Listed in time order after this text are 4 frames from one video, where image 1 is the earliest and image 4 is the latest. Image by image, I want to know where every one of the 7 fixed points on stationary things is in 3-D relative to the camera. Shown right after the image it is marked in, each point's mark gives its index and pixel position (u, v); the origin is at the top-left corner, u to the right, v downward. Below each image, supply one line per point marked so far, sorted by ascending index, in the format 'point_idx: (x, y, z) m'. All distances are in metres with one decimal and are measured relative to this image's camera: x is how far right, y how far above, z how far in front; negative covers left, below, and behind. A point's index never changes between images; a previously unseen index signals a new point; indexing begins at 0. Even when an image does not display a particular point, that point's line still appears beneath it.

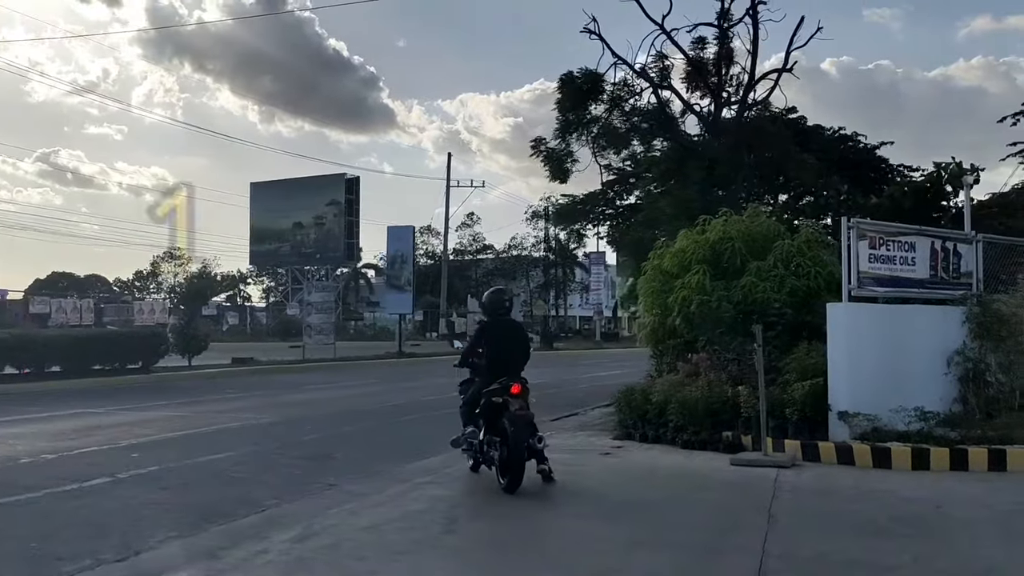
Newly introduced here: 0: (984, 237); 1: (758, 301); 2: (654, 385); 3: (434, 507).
0: (+6.6, +0.7, +13.4) m
1: (+3.5, -0.2, +13.7) m
2: (+2.1, -1.4, +14.0) m
3: (-0.7, -2.1, +8.9) m
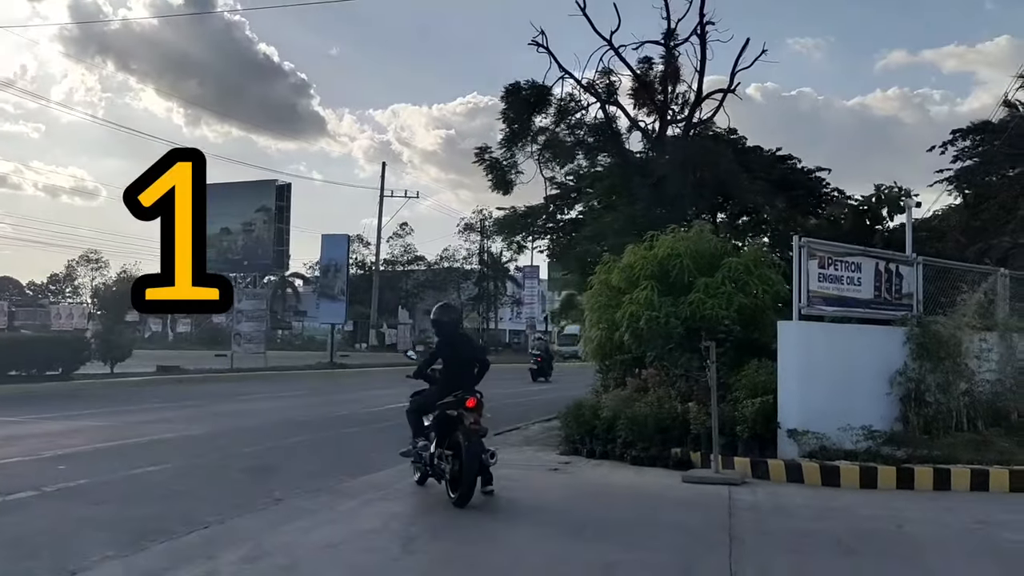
0: (+5.9, +0.4, +13.7) m
1: (+2.8, -0.4, +13.8) m
2: (+1.3, -1.6, +13.9) m
3: (-1.1, -2.2, +8.6) m
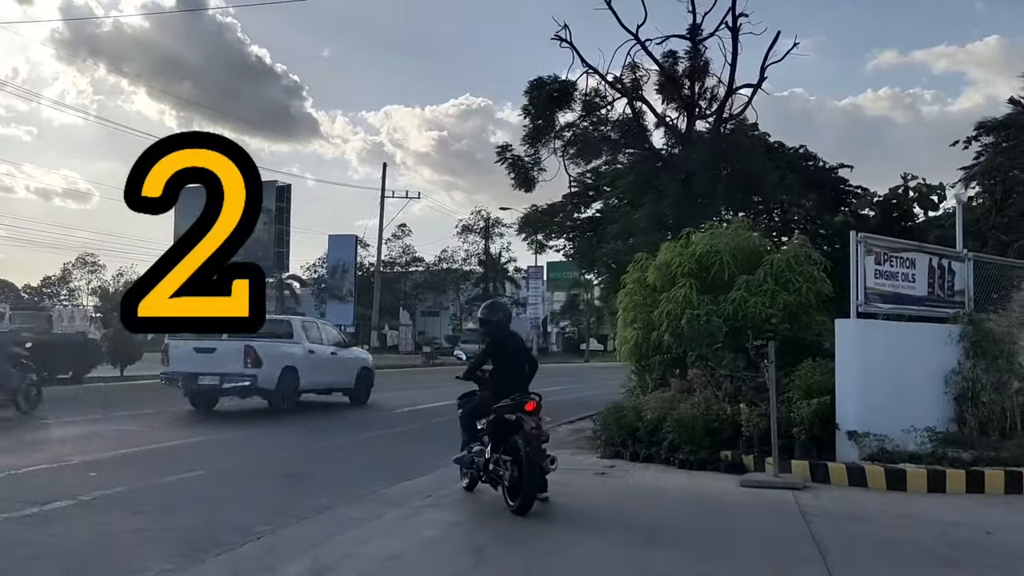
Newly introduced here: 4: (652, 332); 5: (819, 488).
0: (+6.5, +0.5, +13.3) m
1: (+3.3, -0.4, +13.4) m
2: (+1.9, -1.6, +13.5) m
3: (-0.5, -2.1, +8.2) m
4: (+2.2, -0.7, +14.8) m
5: (+3.3, -2.2, +10.3) m
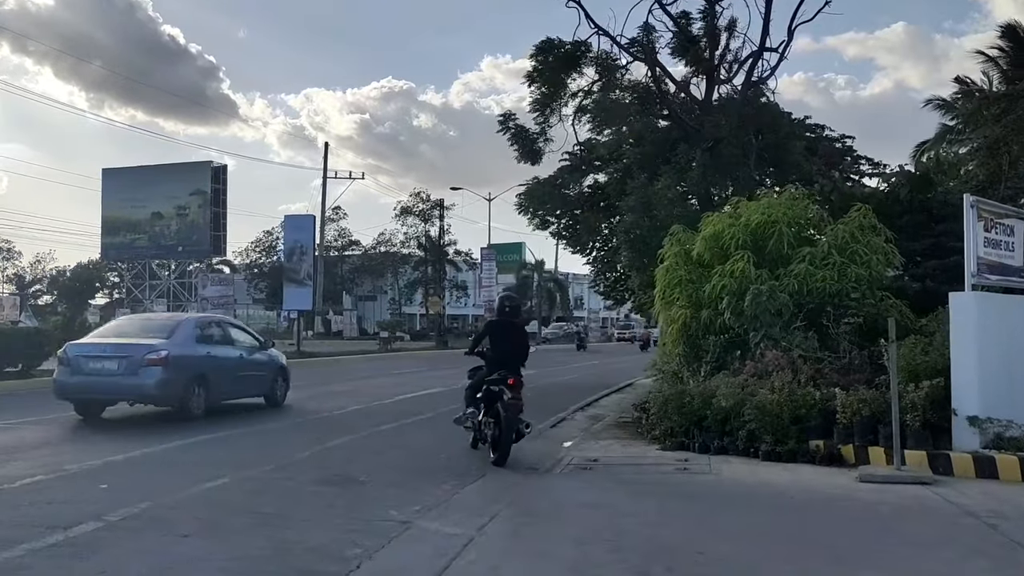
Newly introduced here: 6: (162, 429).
0: (+7.1, +0.8, +12.4) m
1: (+4.0, -0.1, +12.3) m
2: (+2.5, -1.3, +12.3) m
3: (+0.5, -1.9, +6.8) m
4: (+2.7, -0.3, +13.6) m
5: (+4.2, -1.9, +9.2) m
6: (-5.2, -2.1, +14.1) m
